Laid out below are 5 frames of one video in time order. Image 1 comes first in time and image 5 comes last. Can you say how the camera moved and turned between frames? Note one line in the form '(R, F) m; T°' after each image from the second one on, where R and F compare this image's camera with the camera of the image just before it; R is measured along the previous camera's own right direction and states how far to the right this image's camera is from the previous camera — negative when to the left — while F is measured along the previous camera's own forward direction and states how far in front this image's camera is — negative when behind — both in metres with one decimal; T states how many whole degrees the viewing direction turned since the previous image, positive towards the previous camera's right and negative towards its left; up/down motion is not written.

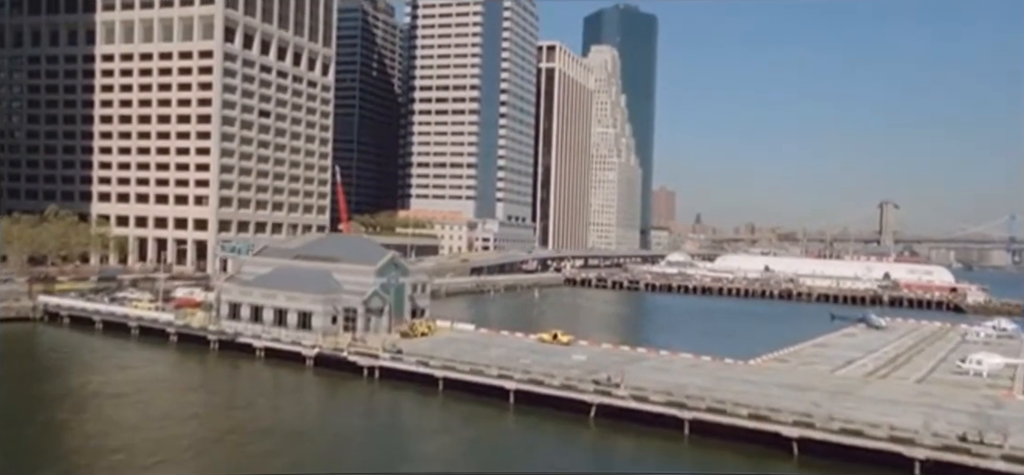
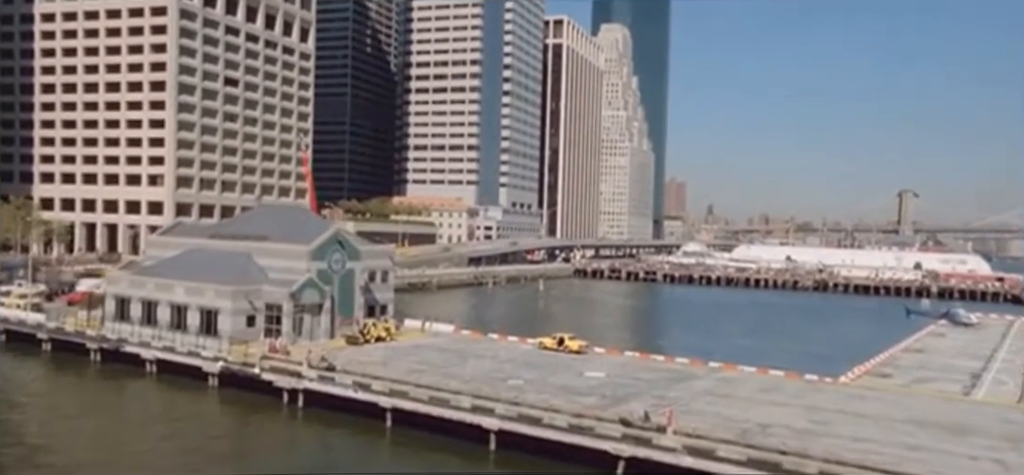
(+1.2, +17.4) m; -1°
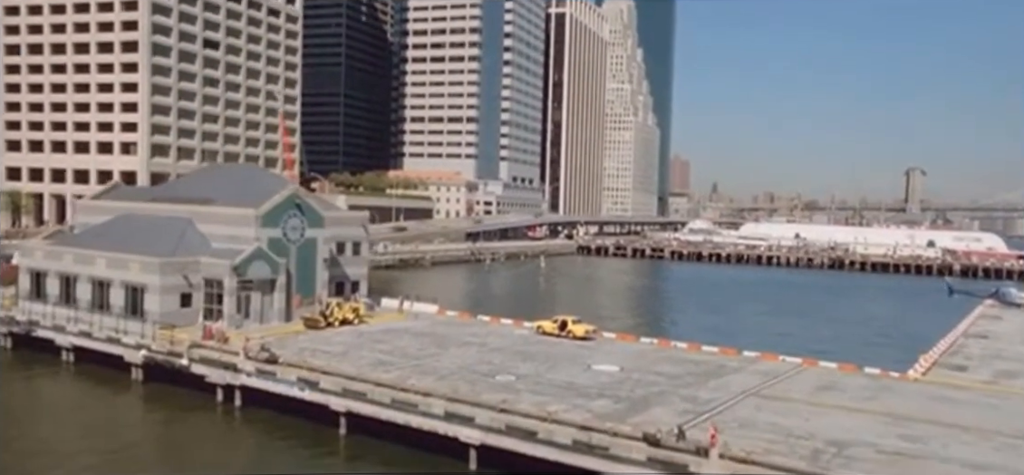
(+0.5, +7.8) m; 0°
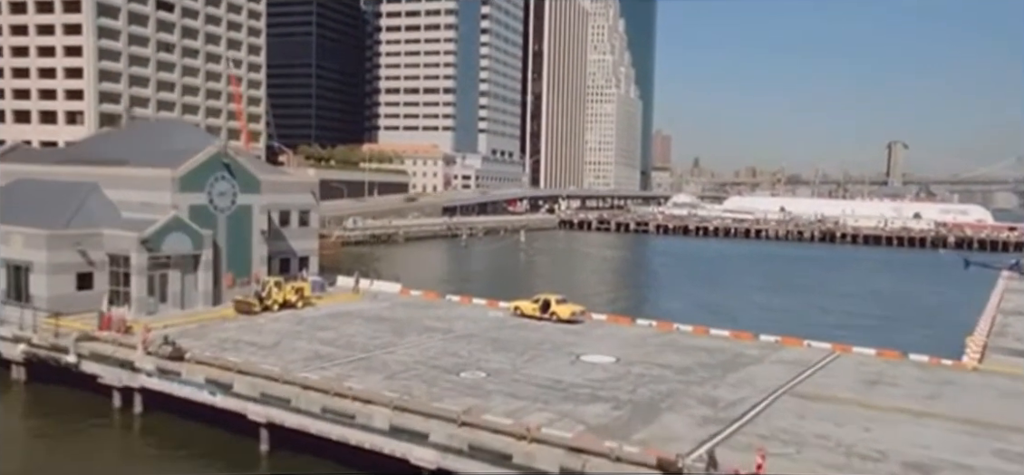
(+0.4, +6.1) m; +1°
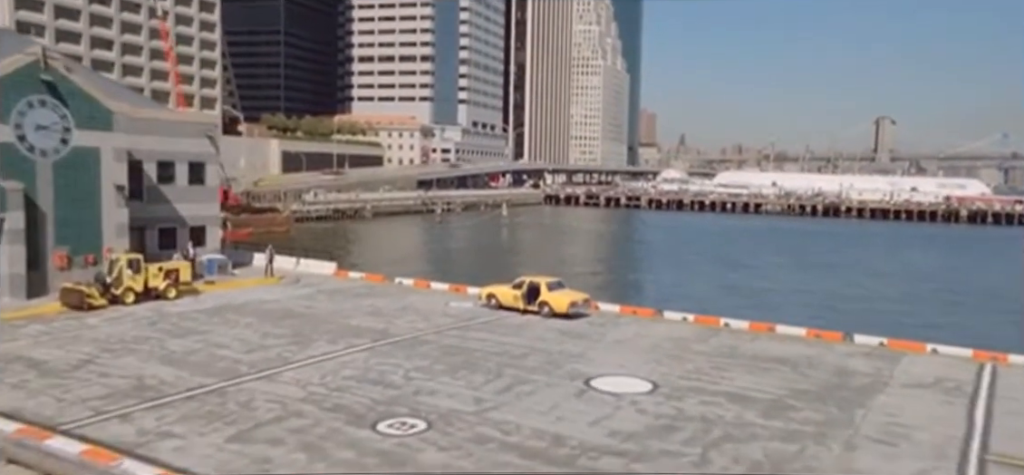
(+0.4, +10.5) m; +1°
